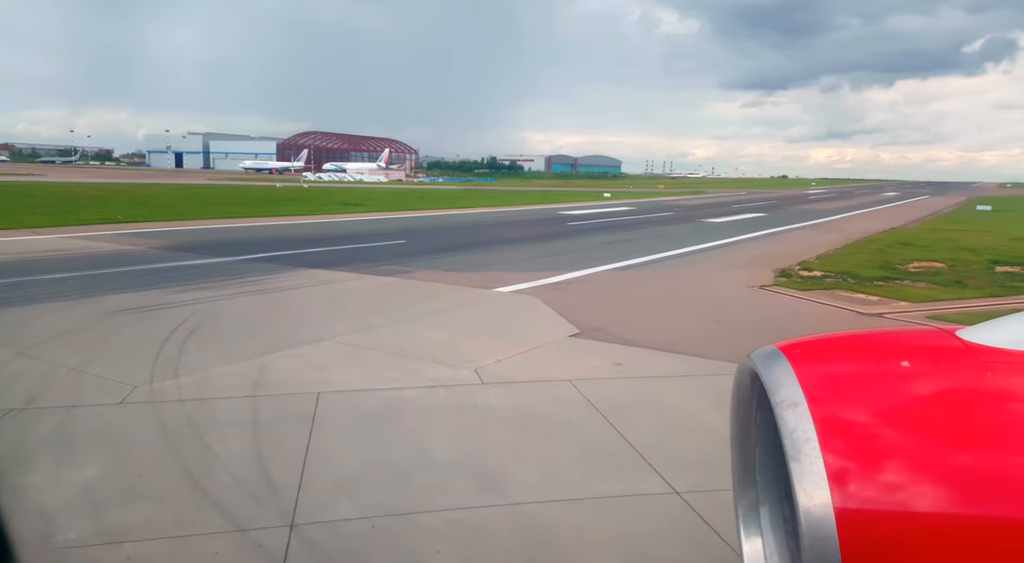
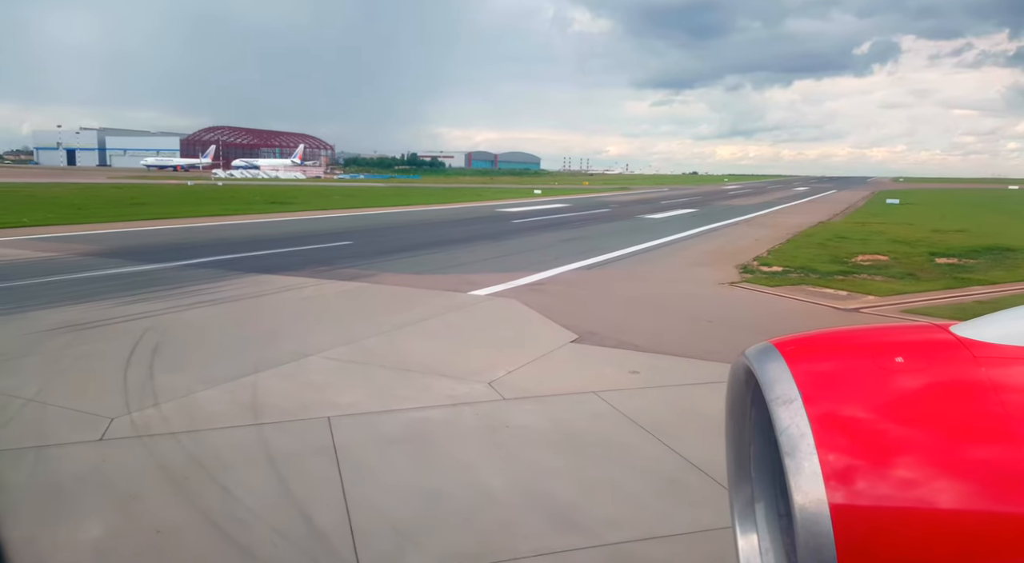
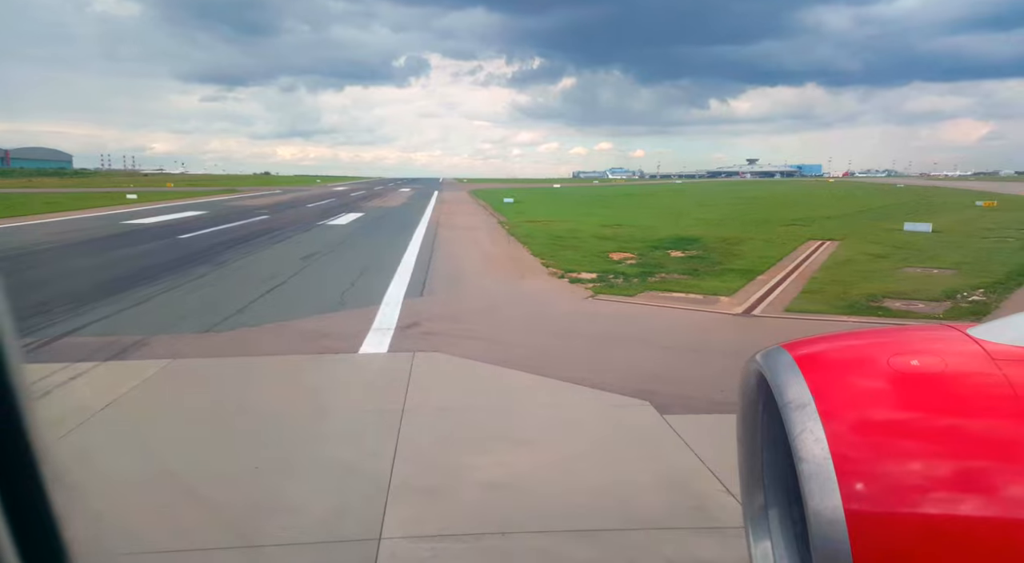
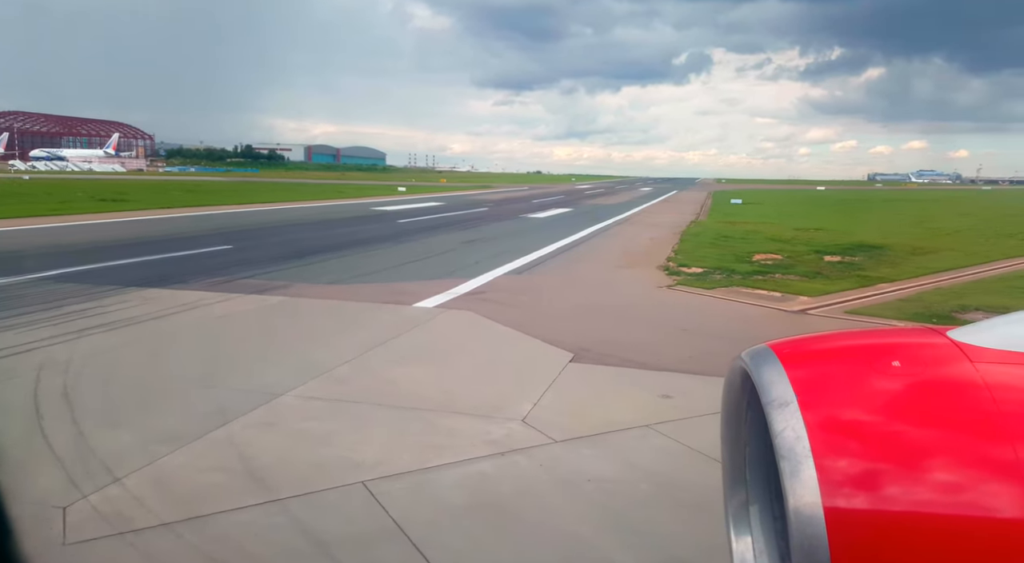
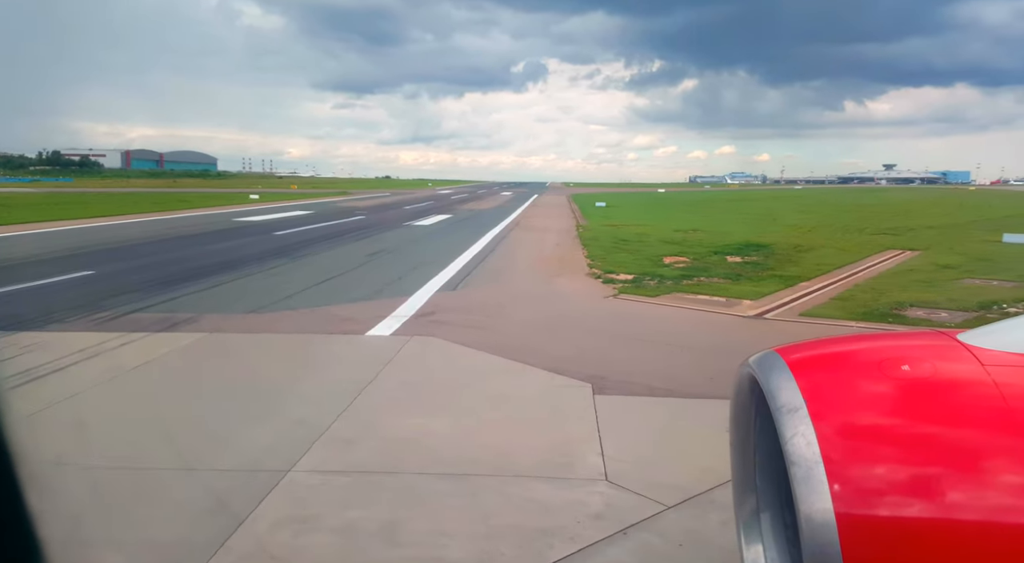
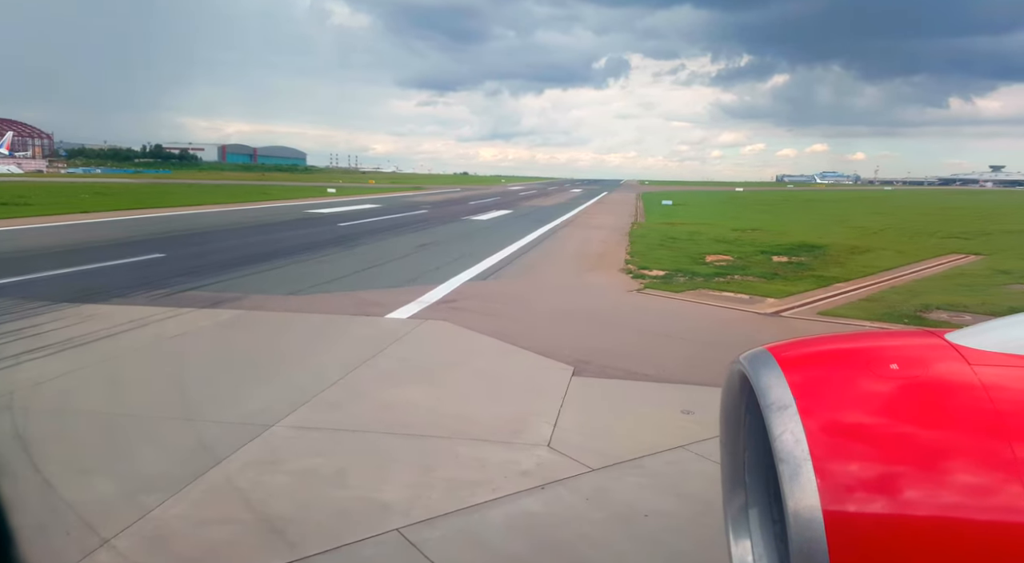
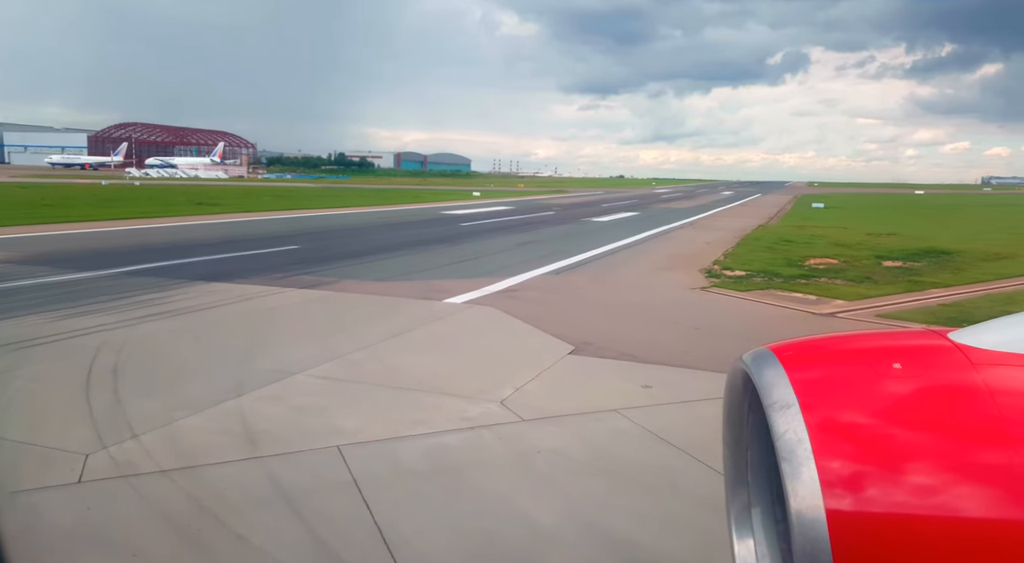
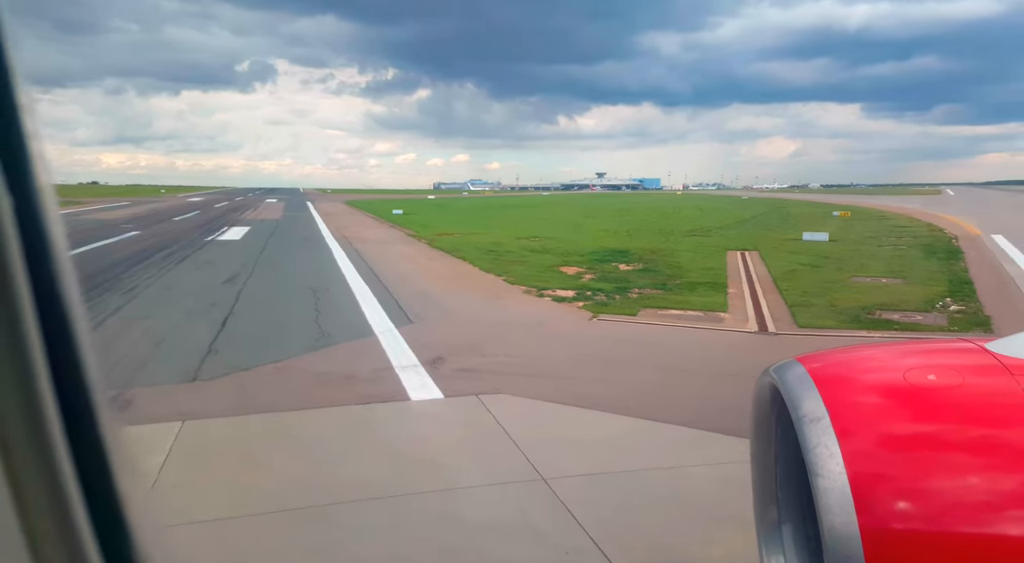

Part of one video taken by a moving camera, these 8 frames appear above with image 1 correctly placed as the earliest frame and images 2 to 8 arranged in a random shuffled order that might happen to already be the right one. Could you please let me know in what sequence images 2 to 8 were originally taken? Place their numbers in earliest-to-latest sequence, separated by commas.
2, 7, 4, 6, 5, 3, 8
